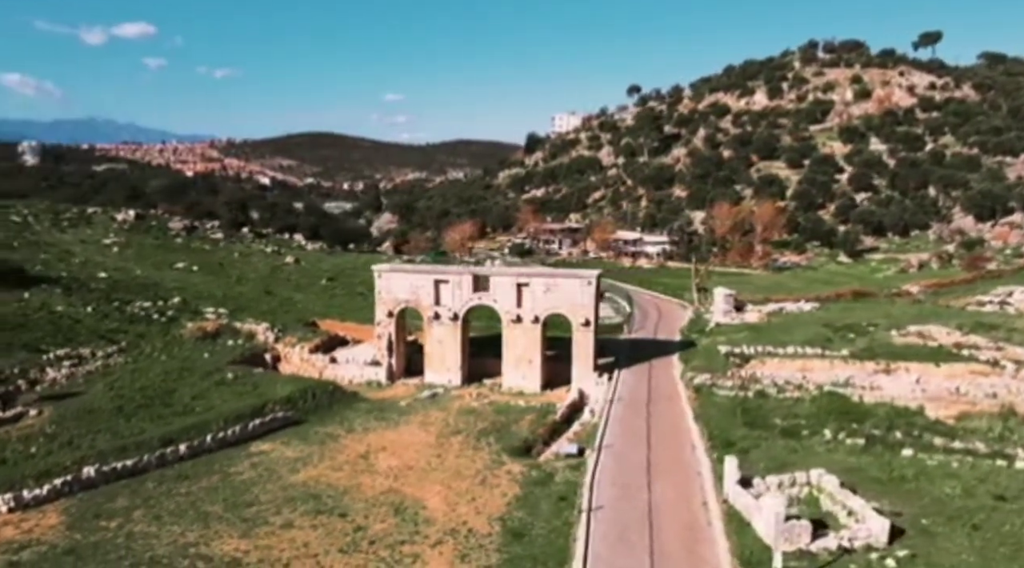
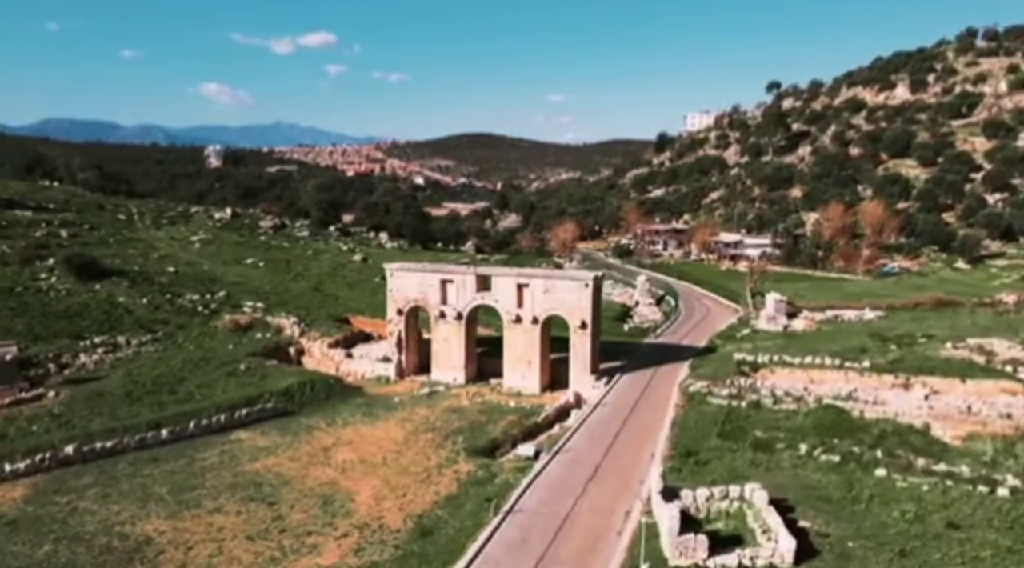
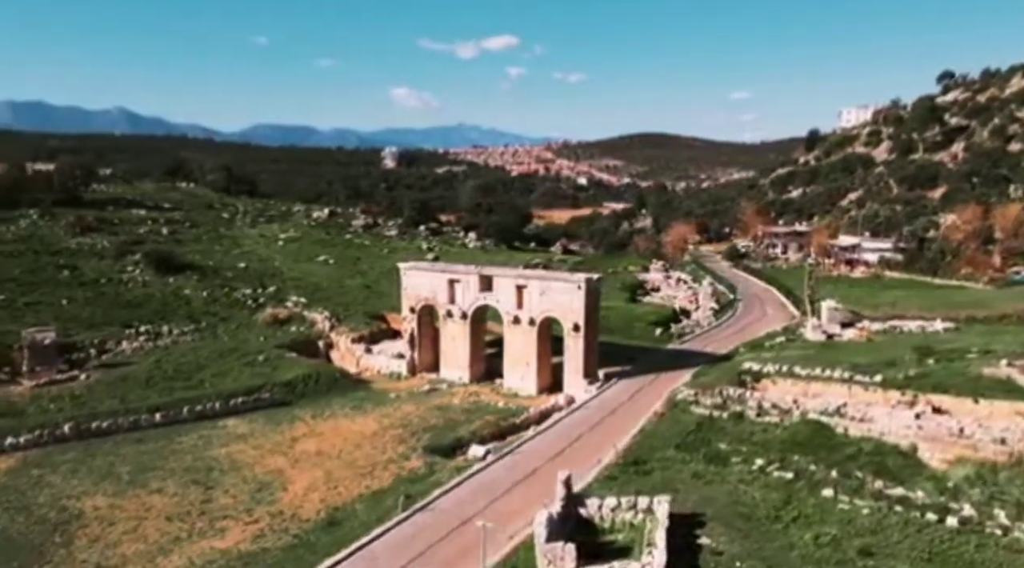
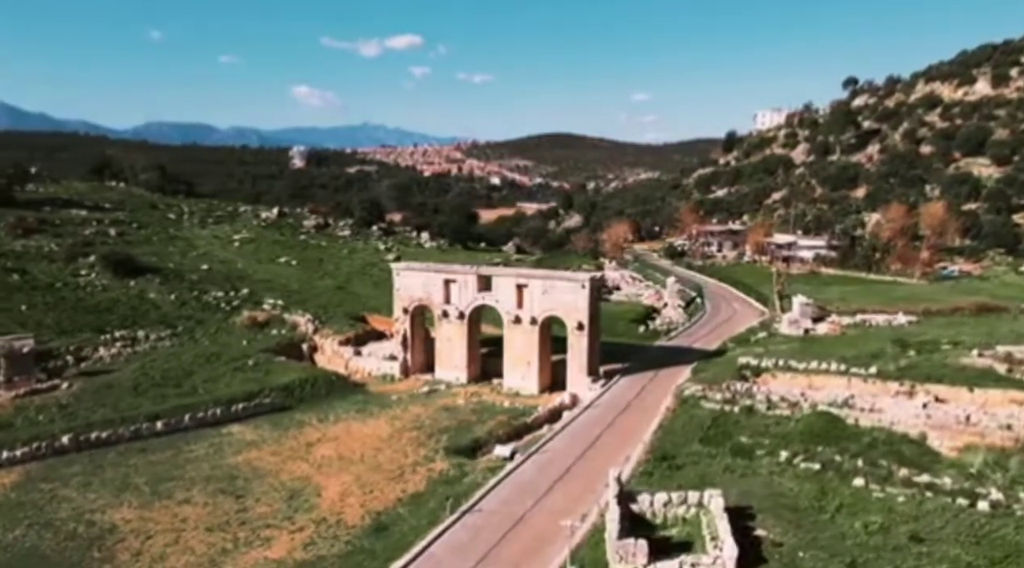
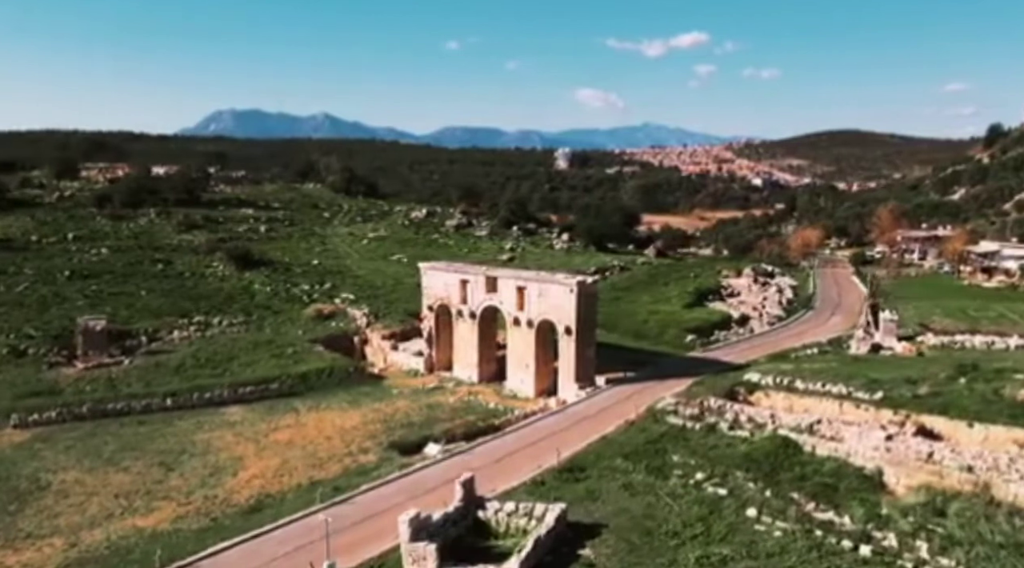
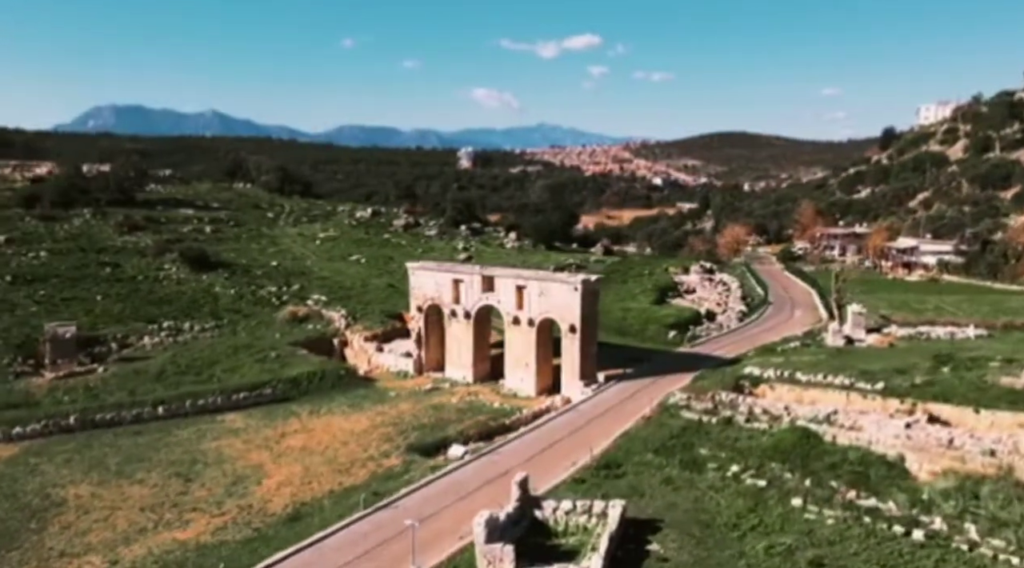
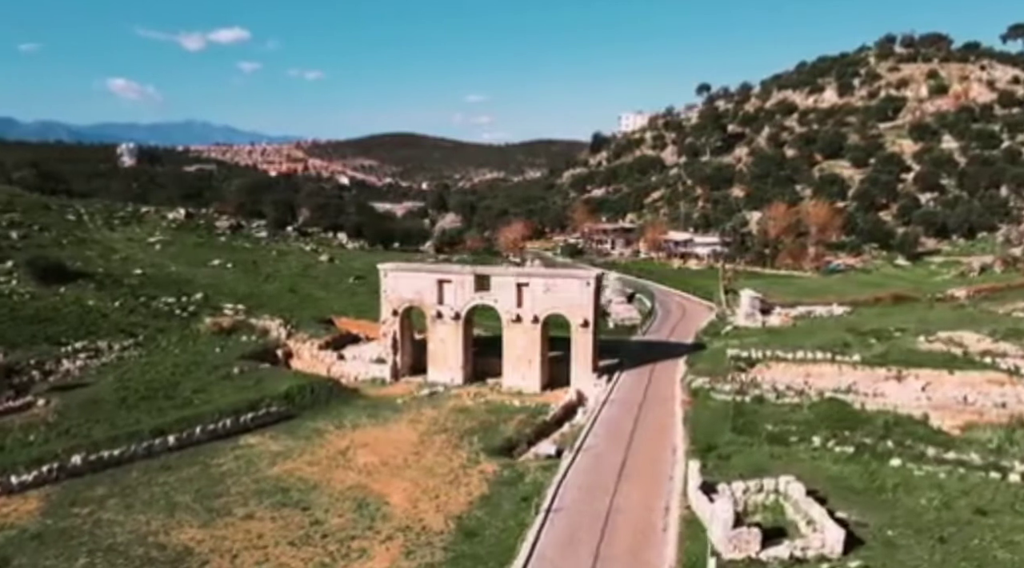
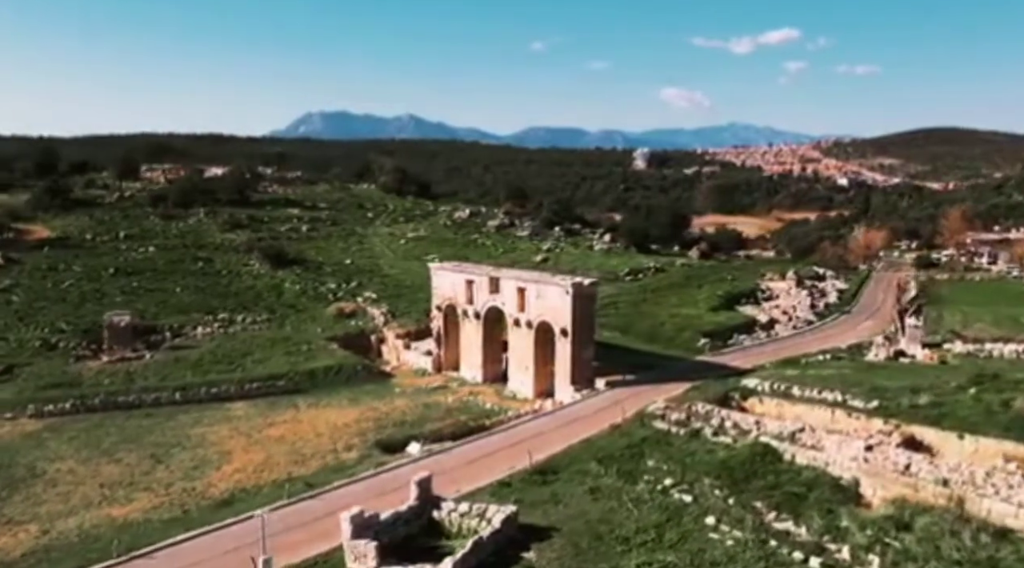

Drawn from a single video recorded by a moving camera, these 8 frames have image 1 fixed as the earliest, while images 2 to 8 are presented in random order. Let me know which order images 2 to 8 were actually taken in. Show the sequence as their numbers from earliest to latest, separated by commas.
7, 2, 4, 3, 6, 5, 8
